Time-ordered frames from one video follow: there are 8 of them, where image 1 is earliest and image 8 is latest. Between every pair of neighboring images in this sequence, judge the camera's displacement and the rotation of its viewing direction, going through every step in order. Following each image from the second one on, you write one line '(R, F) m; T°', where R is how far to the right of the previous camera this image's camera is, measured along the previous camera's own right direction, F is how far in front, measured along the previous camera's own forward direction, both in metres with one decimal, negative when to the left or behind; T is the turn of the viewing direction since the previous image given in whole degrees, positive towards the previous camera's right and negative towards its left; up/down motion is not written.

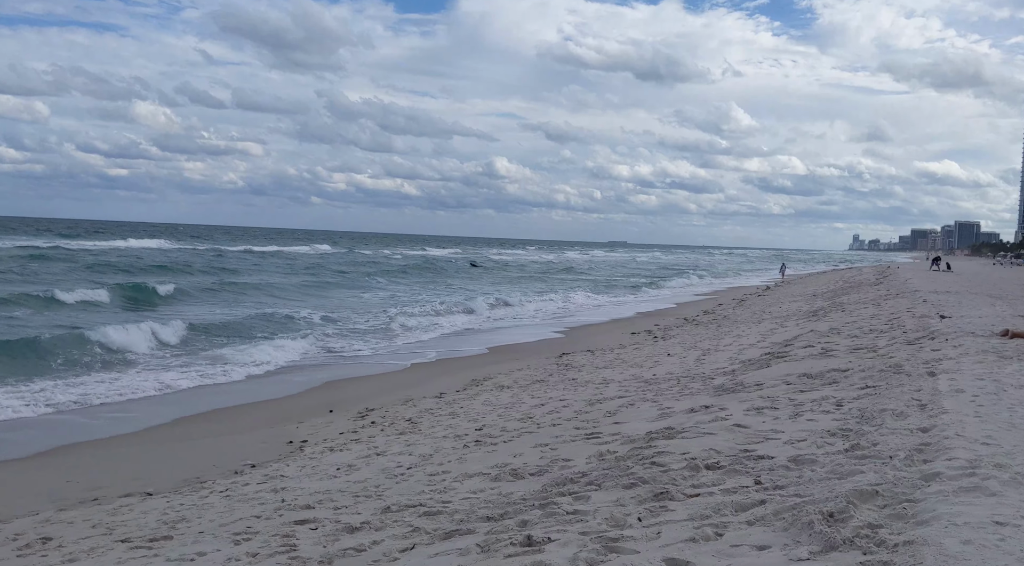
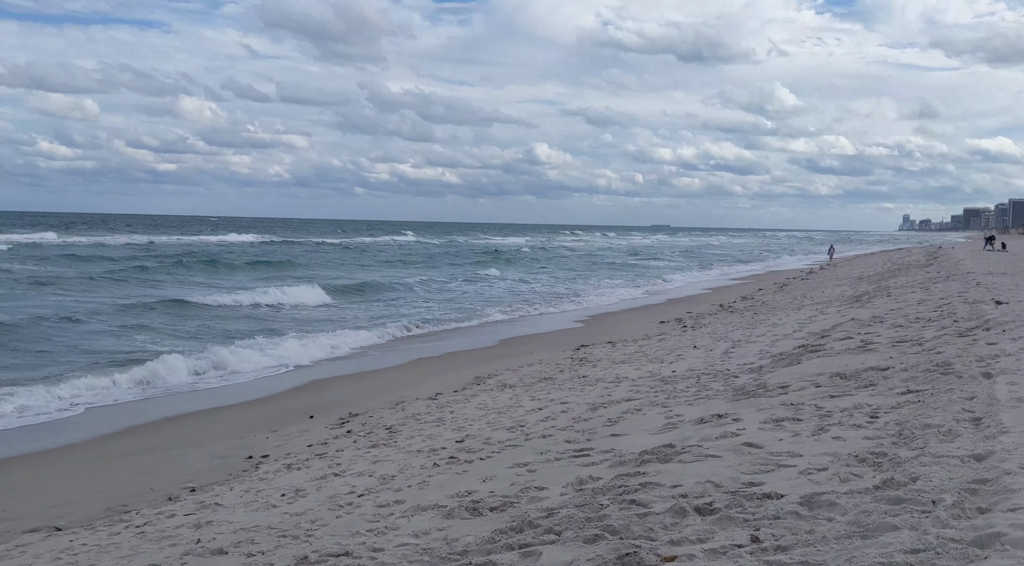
(+0.5, +1.3) m; -2°
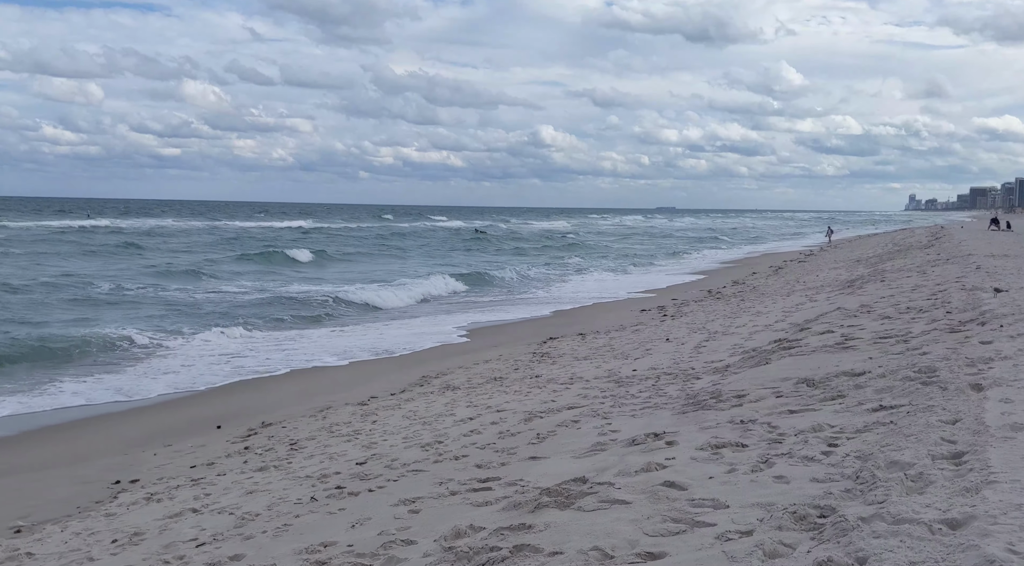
(+0.7, +1.3) m; 0°
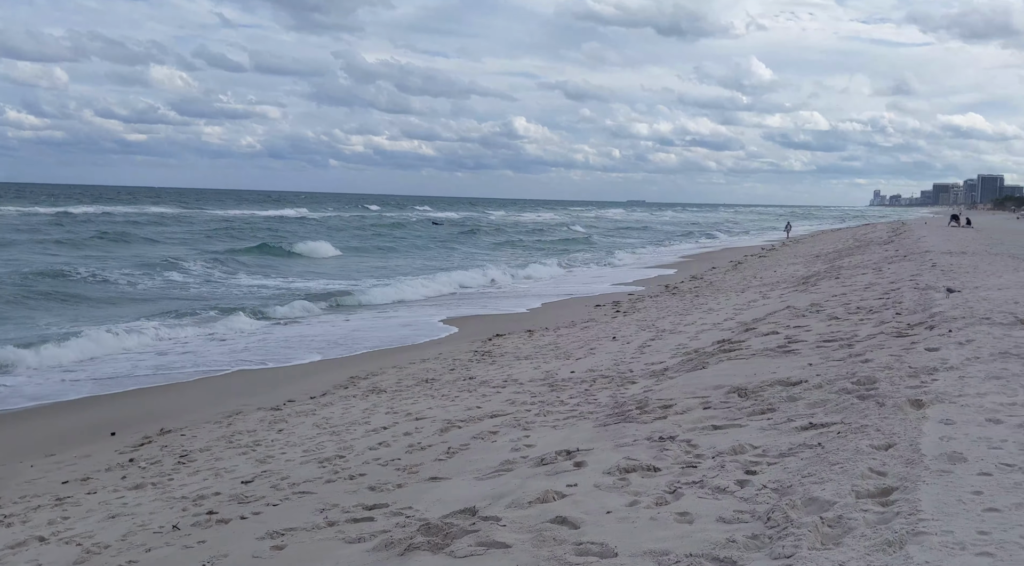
(+0.4, +0.7) m; +2°
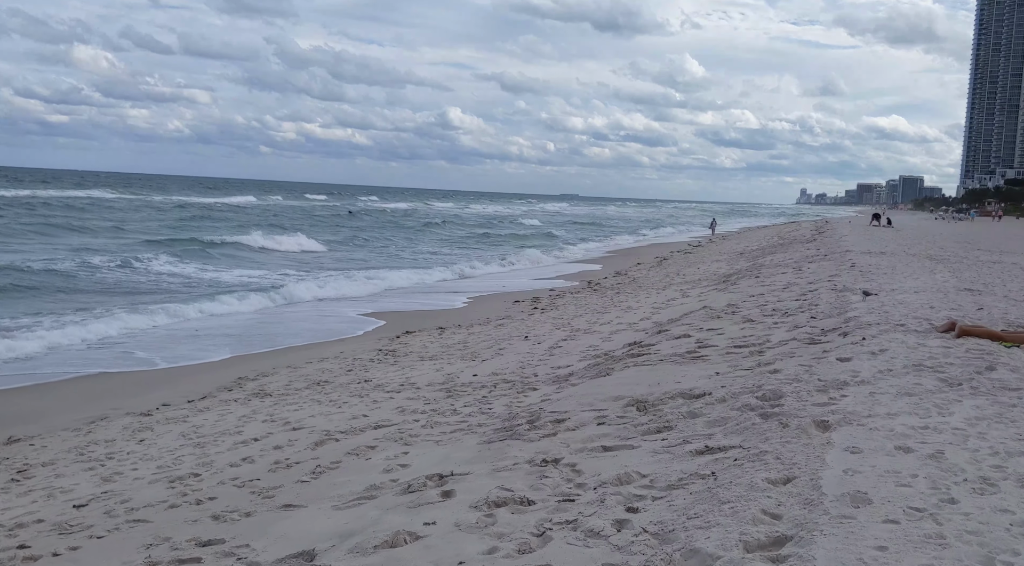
(+0.3, +0.6) m; +4°
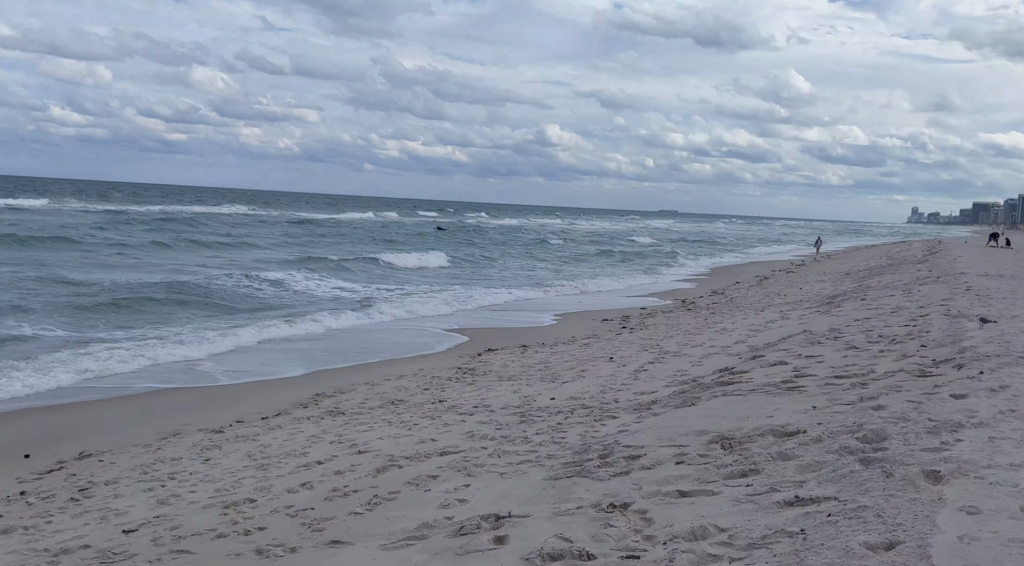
(+0.1, +0.5) m; -5°
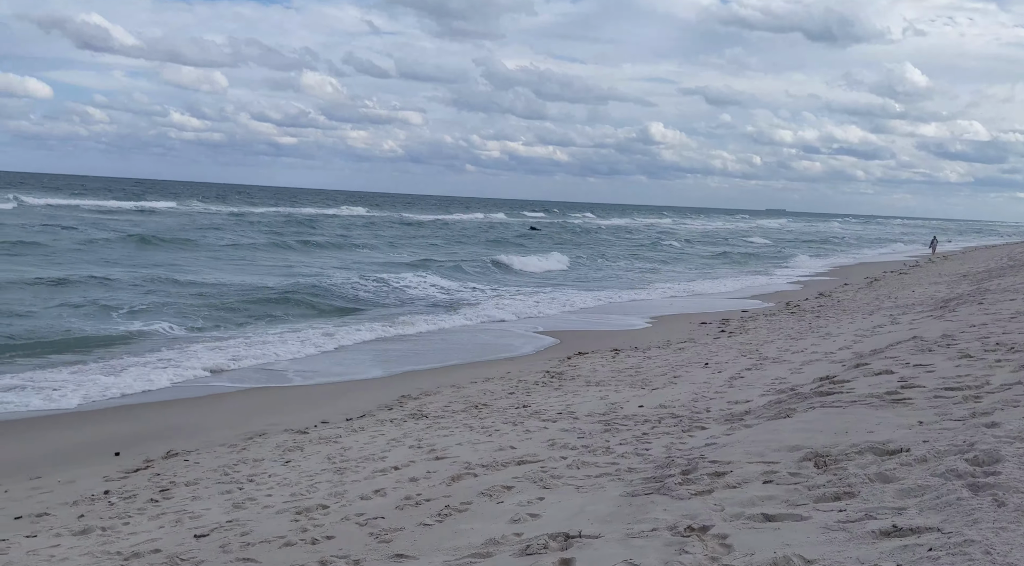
(+0.1, +0.3) m; -6°
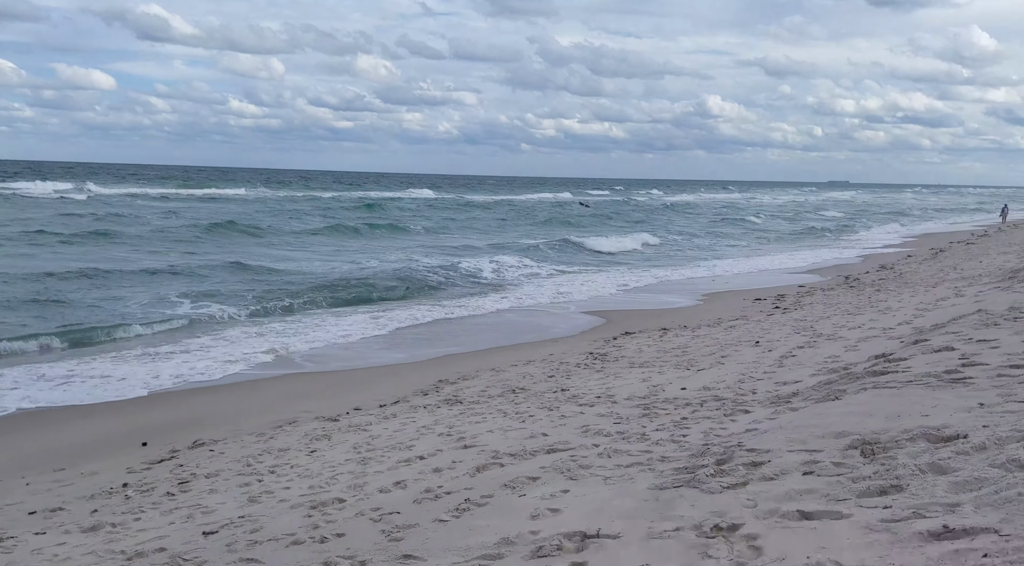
(+0.2, +0.4) m; -3°
